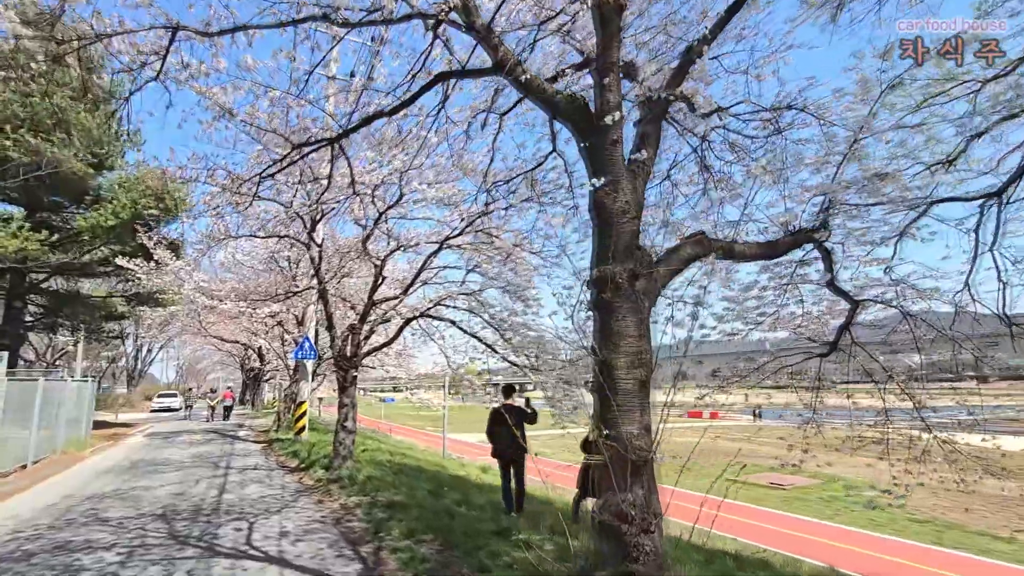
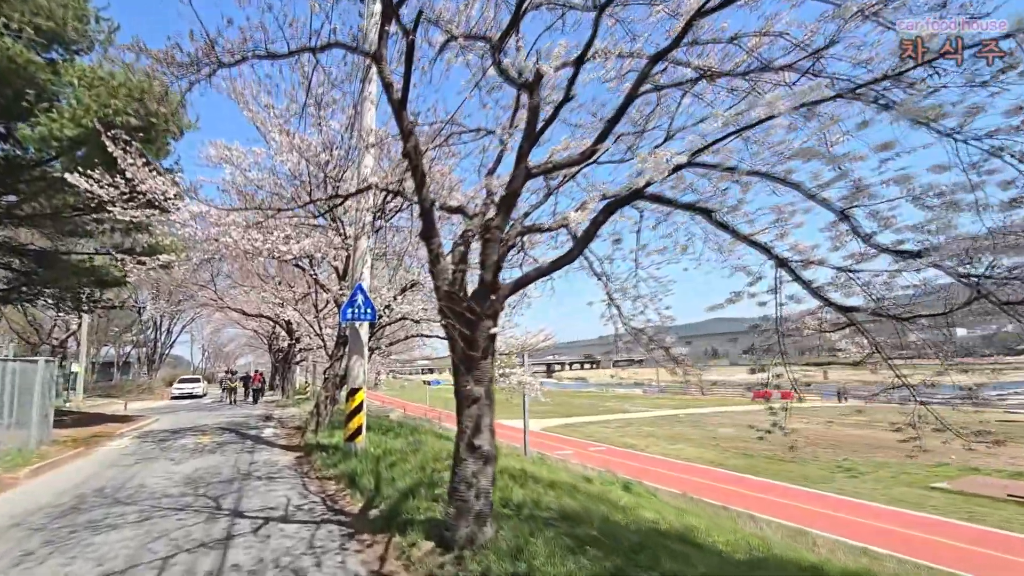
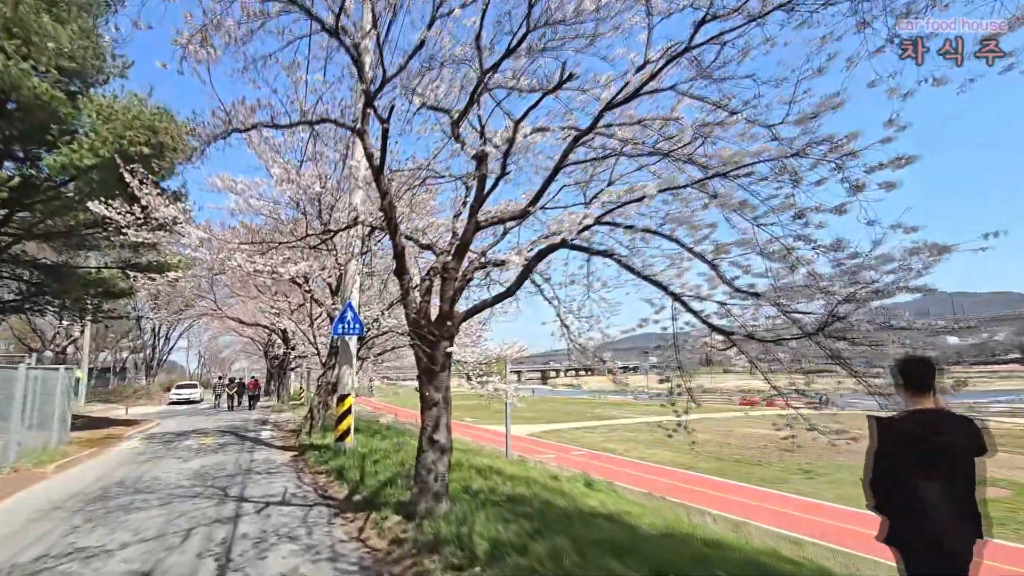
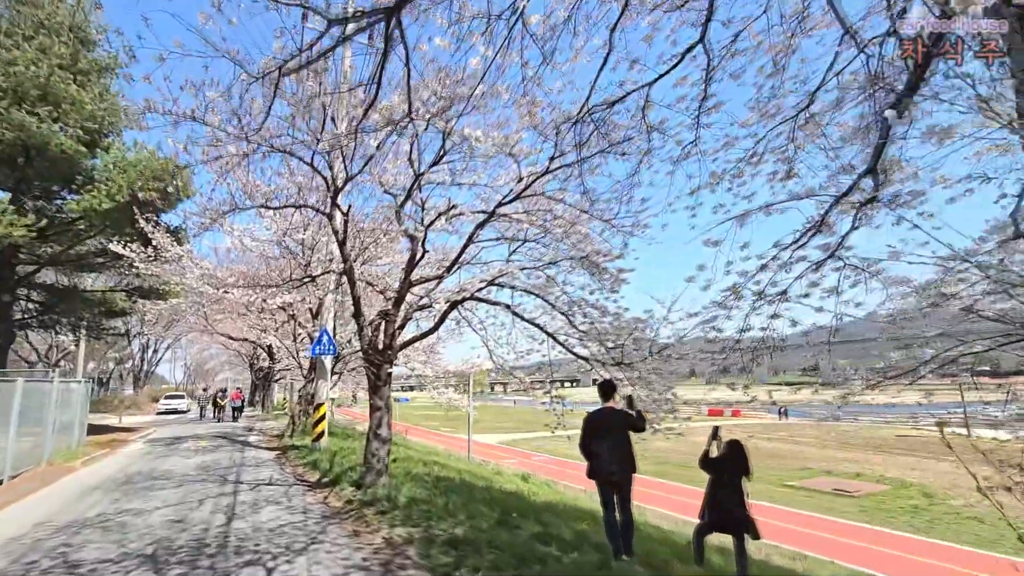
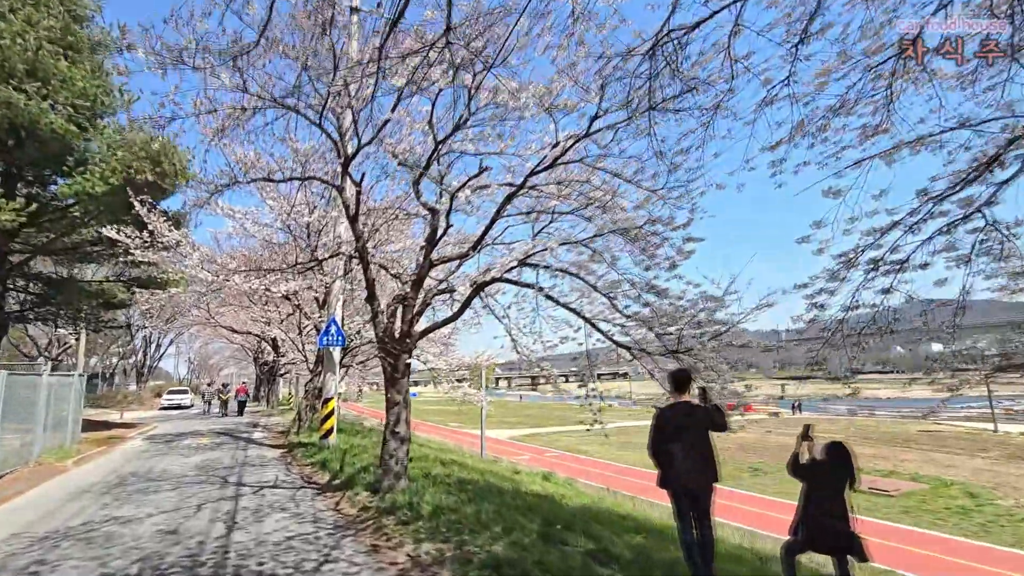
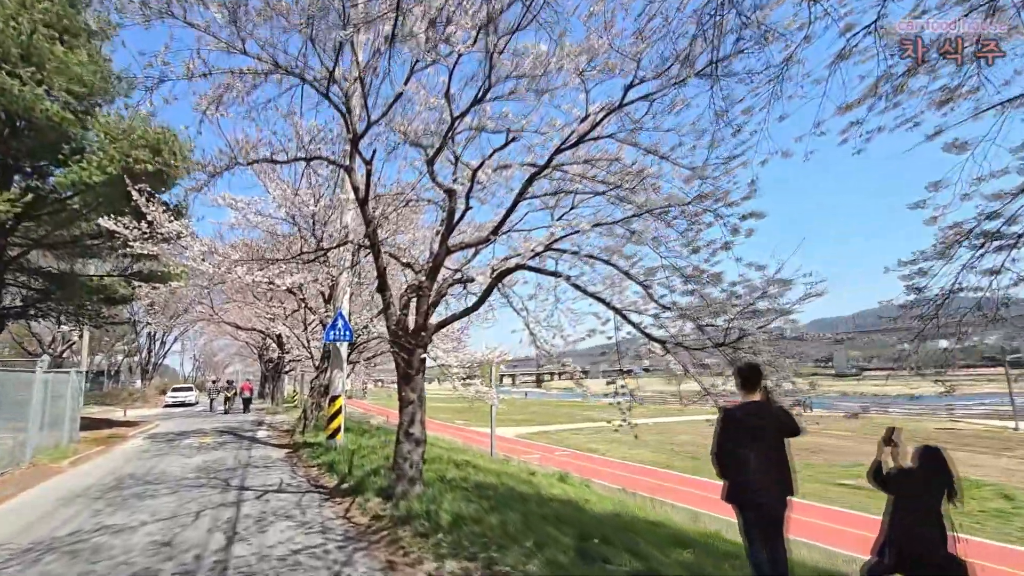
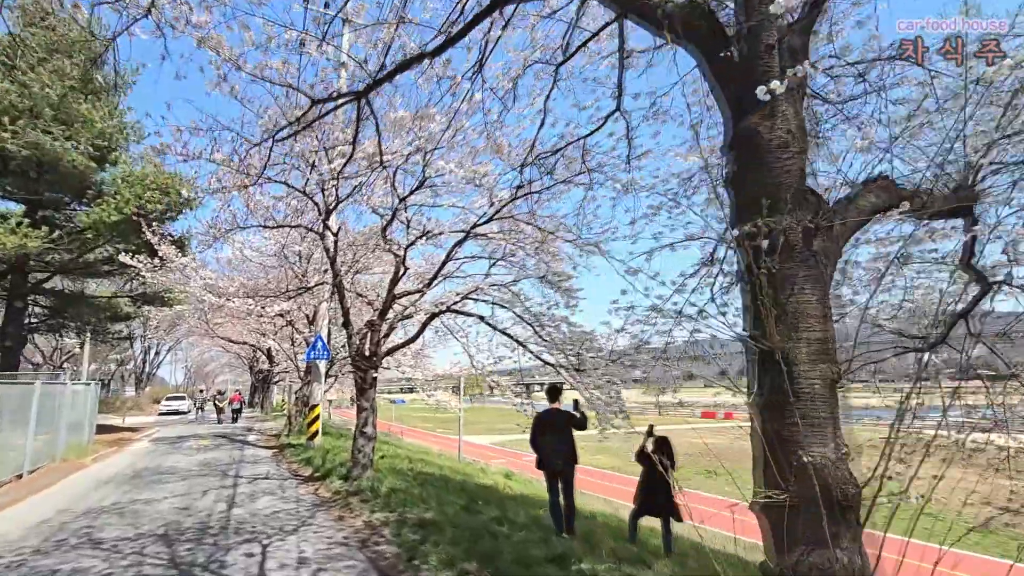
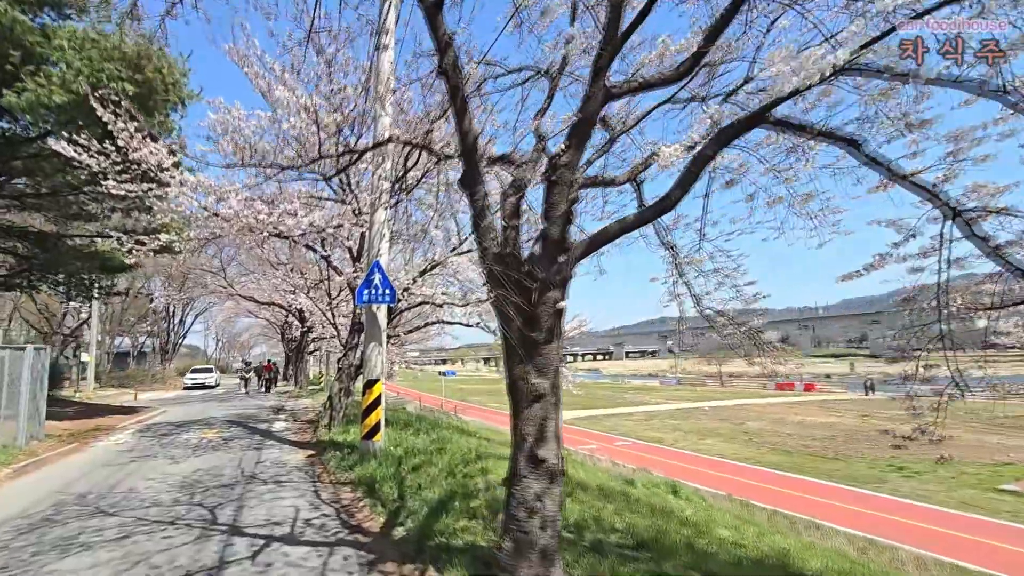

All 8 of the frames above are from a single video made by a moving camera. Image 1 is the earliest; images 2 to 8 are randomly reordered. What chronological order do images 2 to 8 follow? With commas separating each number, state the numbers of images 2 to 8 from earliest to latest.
7, 4, 5, 6, 3, 2, 8
